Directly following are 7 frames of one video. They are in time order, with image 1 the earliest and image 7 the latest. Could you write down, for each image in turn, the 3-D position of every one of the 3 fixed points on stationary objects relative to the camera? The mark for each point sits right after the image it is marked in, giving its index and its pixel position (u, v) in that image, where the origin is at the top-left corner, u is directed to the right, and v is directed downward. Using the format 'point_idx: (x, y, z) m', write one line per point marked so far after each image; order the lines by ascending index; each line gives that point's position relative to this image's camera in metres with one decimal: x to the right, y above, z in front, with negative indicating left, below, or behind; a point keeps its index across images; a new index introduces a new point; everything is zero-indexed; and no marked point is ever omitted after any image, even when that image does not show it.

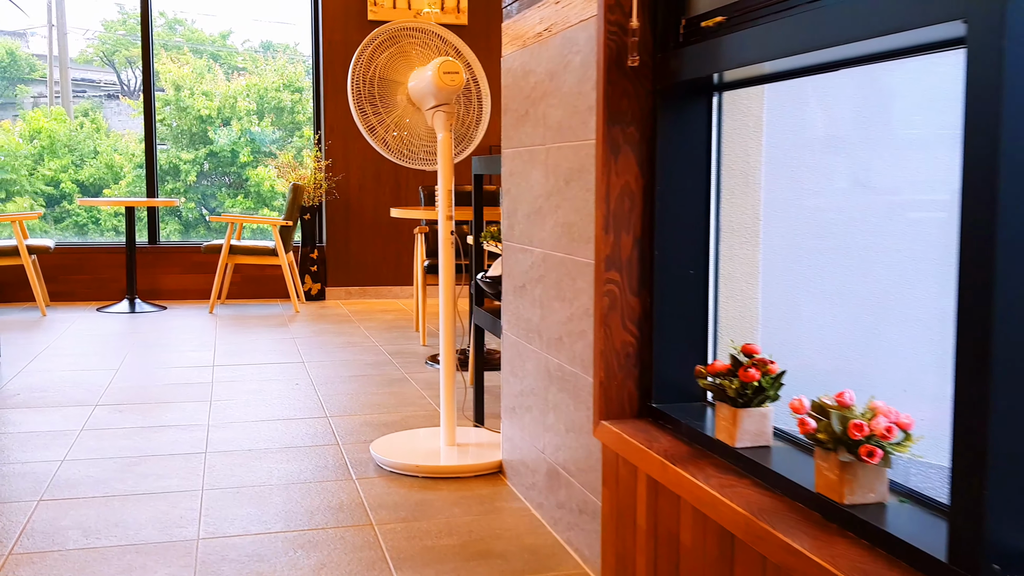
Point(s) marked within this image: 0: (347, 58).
0: (-1.0, +1.4, +6.4) m
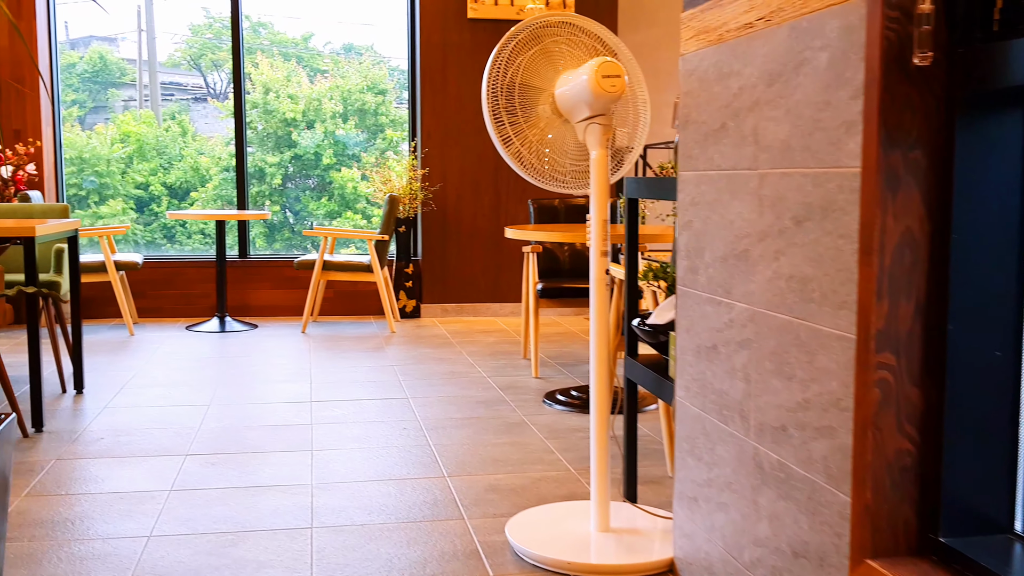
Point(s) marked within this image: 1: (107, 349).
0: (-0.4, +1.3, +5.9) m
1: (-1.9, -0.3, +4.9) m
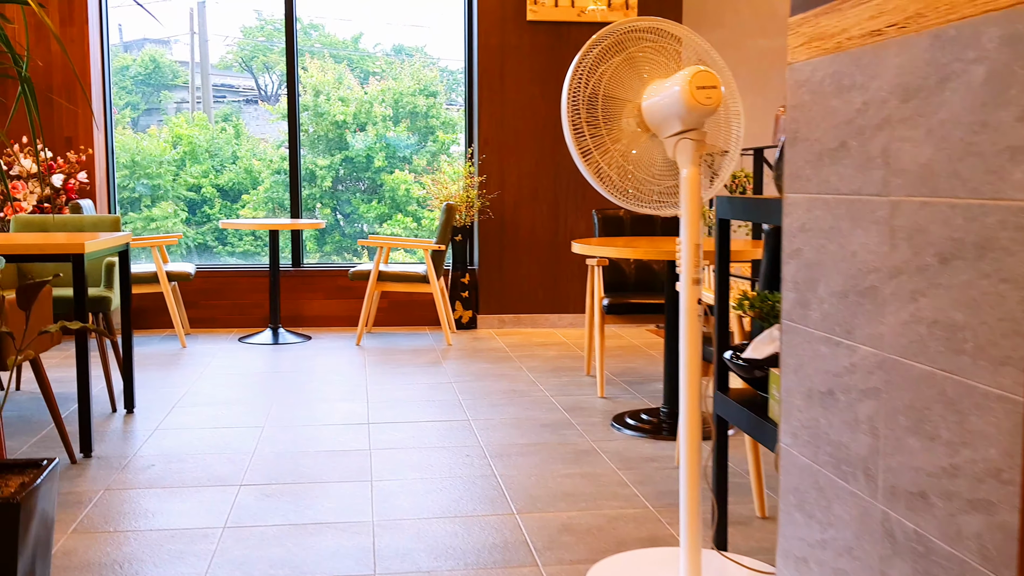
0: (-0.1, +1.3, +5.8) m
1: (-1.7, -0.4, +4.8) m
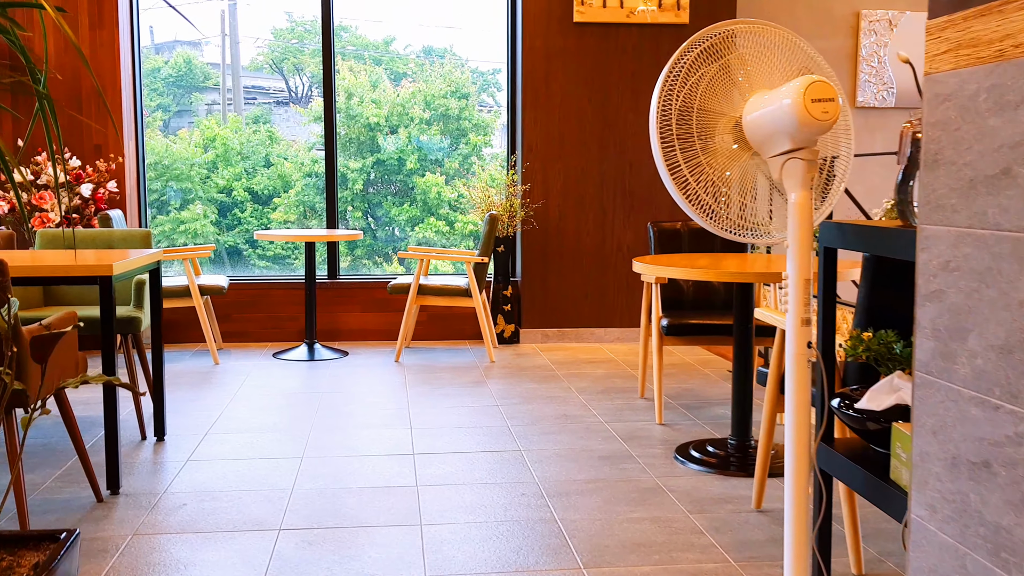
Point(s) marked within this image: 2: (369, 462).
0: (+0.2, +1.2, +5.5) m
1: (-1.4, -0.4, +4.6) m
2: (-0.5, -0.6, +3.3) m
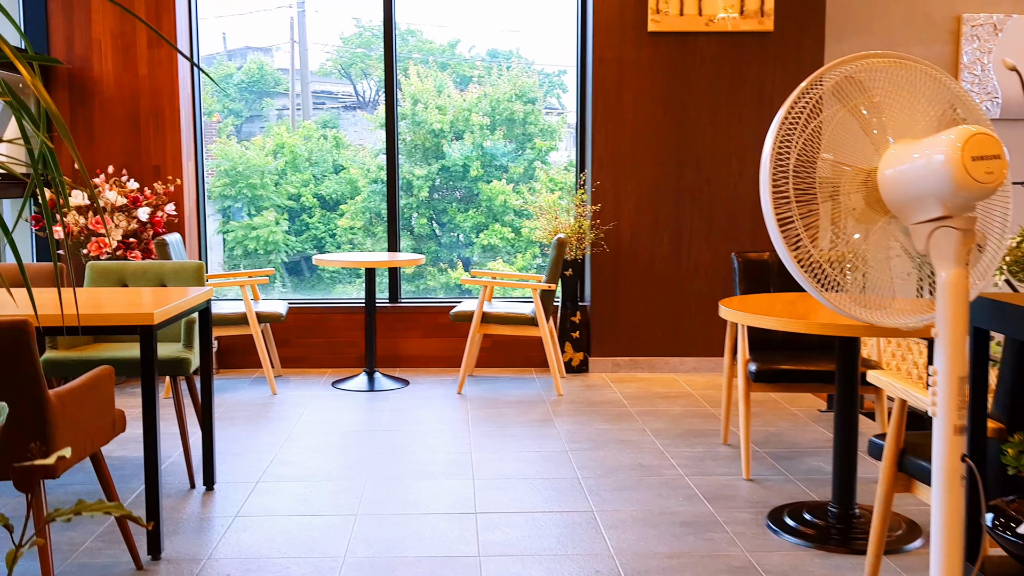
0: (+0.5, +1.1, +5.2) m
1: (-1.1, -0.6, +4.4) m
2: (-0.2, -0.7, +3.0) m
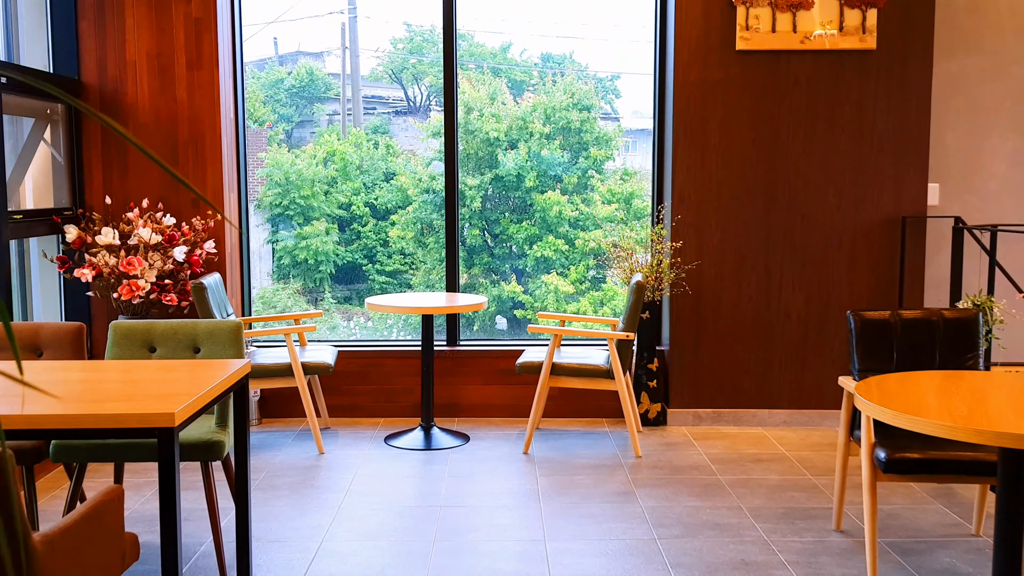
0: (+0.9, +0.8, +4.7) m
1: (-0.9, -0.8, +4.0) m
2: (0.0, -0.9, +2.5) m
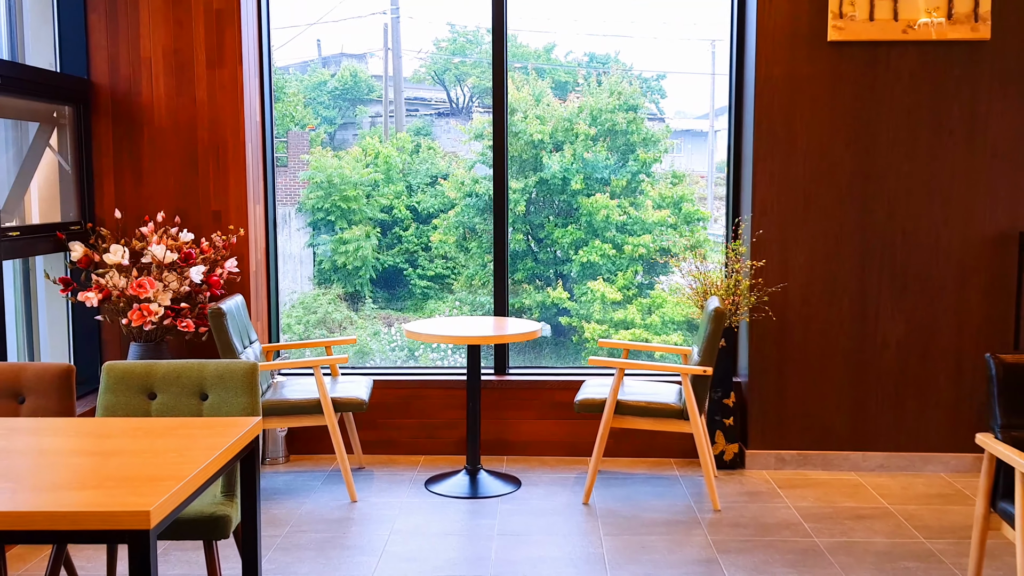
0: (+1.1, +0.7, +4.1) m
1: (-0.7, -0.9, +3.4) m
2: (+0.1, -1.0, +2.0) m
